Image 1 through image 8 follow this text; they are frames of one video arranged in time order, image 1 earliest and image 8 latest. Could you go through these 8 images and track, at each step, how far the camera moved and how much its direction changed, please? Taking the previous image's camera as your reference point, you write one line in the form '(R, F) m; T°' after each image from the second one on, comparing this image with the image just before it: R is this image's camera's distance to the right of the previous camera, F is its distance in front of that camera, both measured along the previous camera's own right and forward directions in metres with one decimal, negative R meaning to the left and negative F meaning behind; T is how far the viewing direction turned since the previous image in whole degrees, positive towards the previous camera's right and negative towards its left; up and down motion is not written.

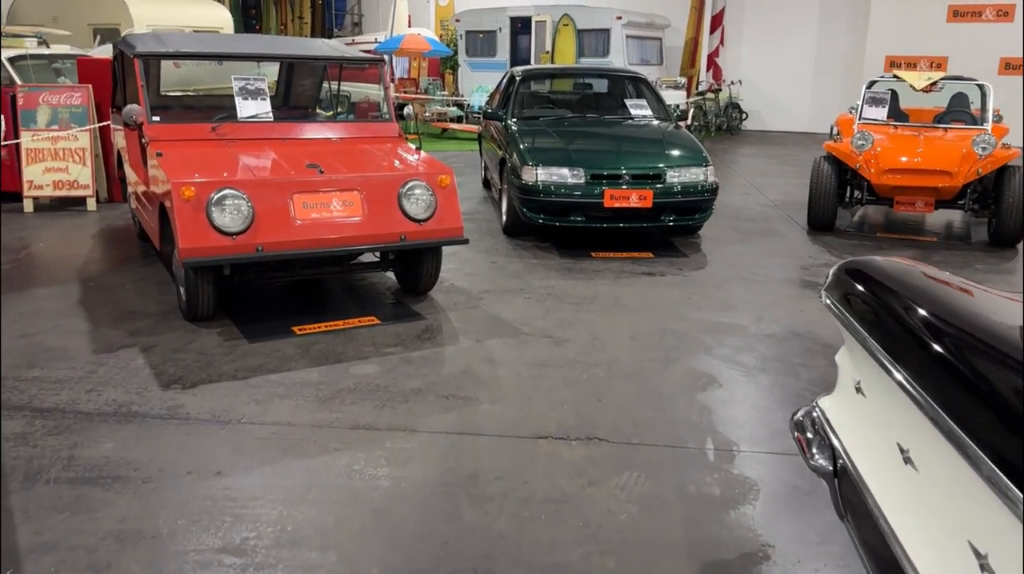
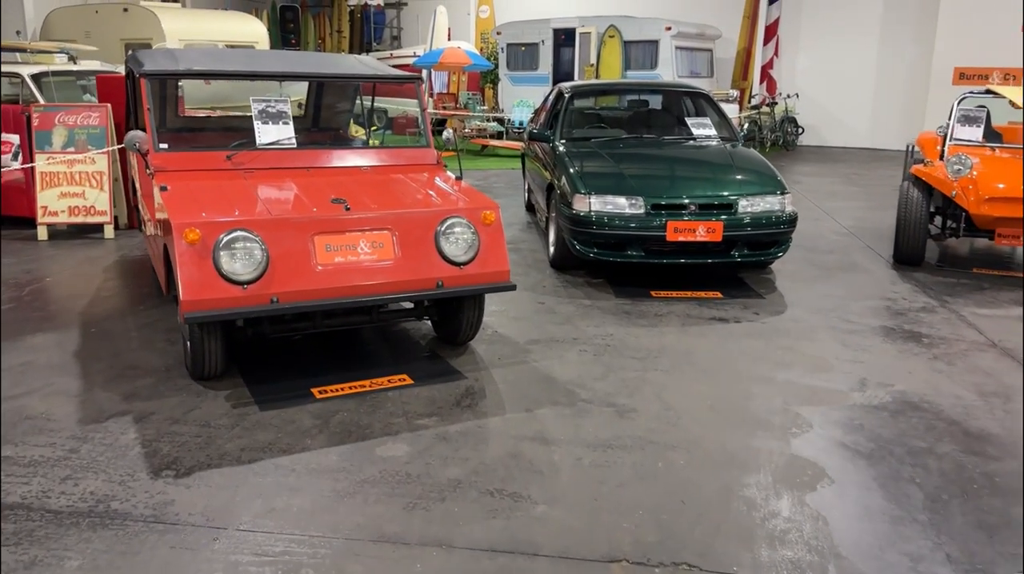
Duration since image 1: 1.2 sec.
(-0.1, +0.6) m; -3°
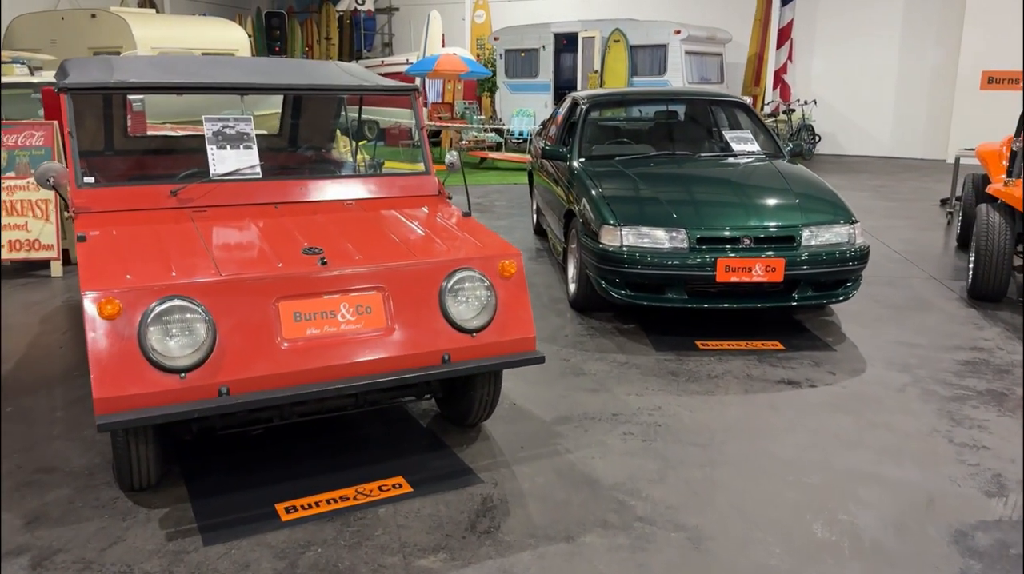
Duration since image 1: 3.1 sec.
(-0.1, +0.9) m; 0°
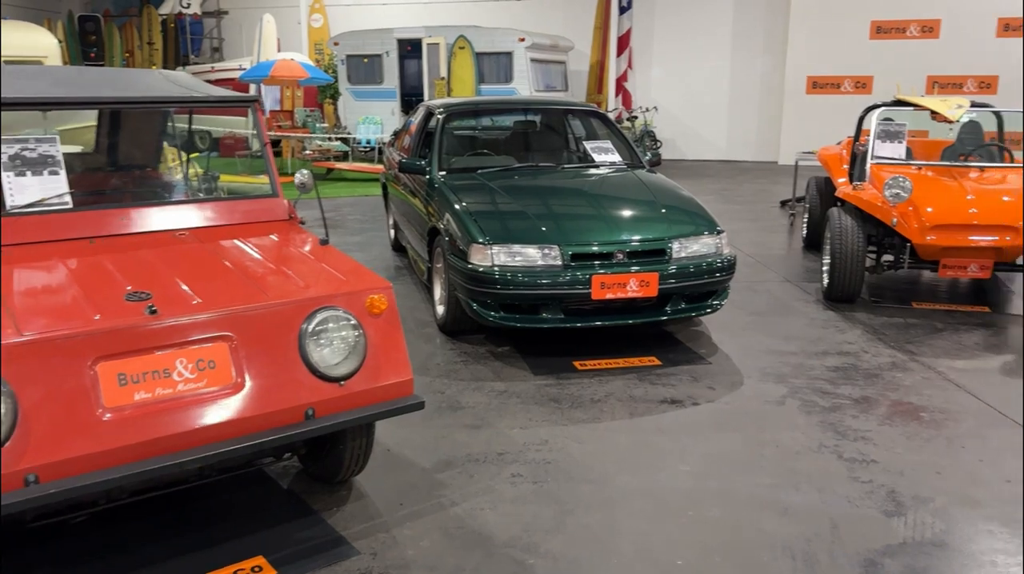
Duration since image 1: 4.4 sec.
(-0.1, +0.3) m; +10°
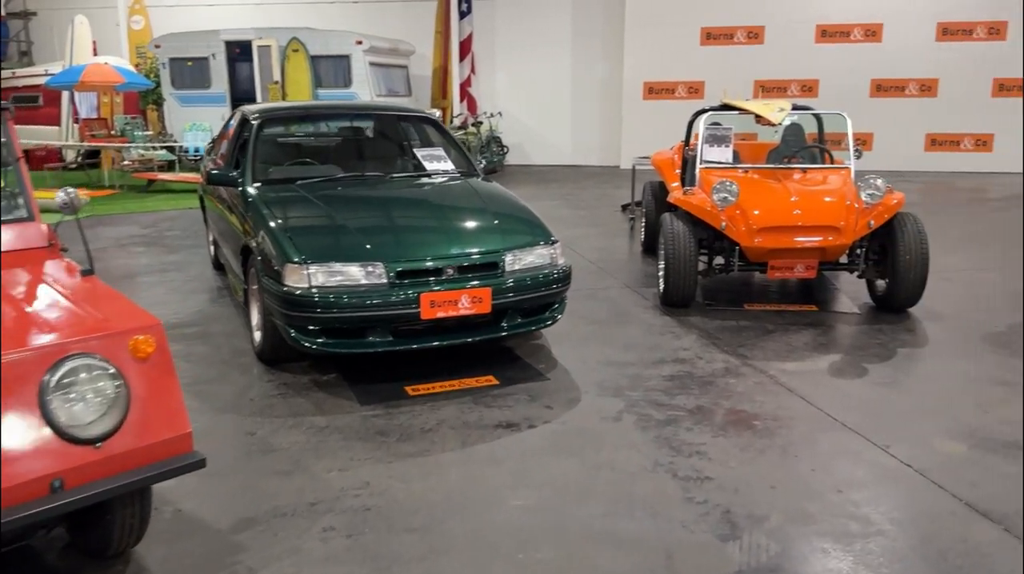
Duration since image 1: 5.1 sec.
(+0.2, +0.3) m; +10°
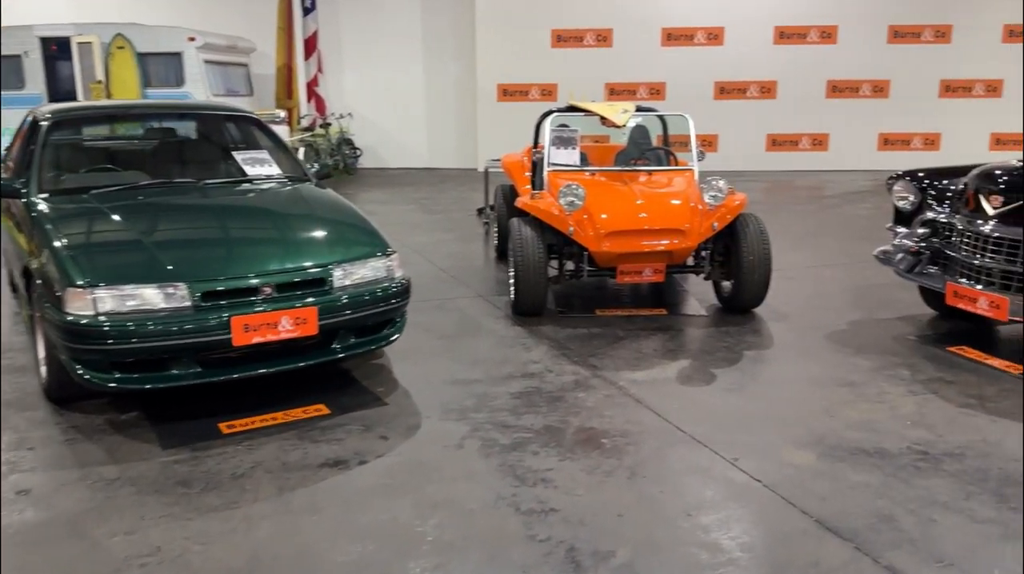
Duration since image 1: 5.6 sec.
(+0.2, +0.3) m; +9°
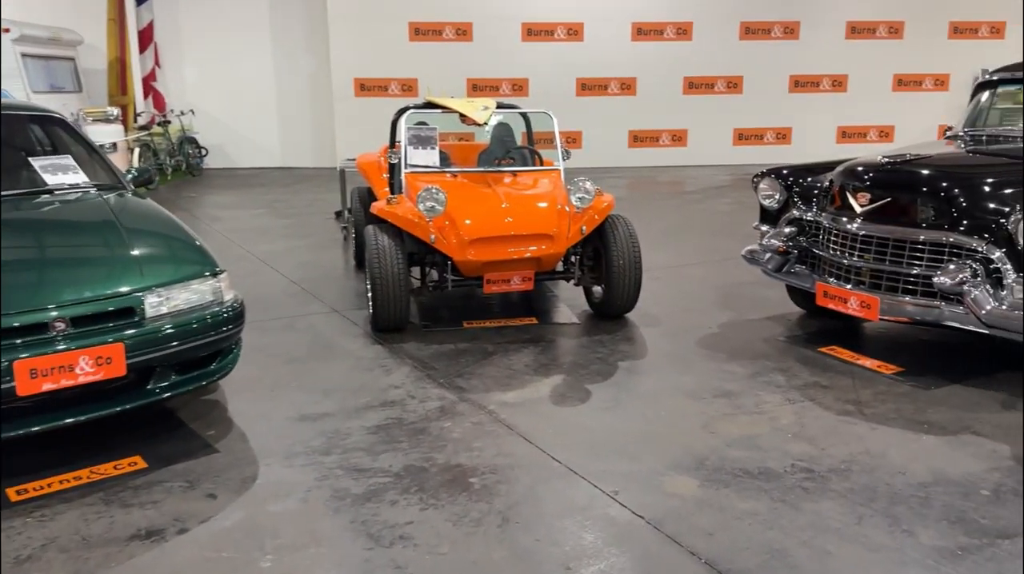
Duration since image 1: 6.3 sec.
(+0.1, +0.3) m; +9°
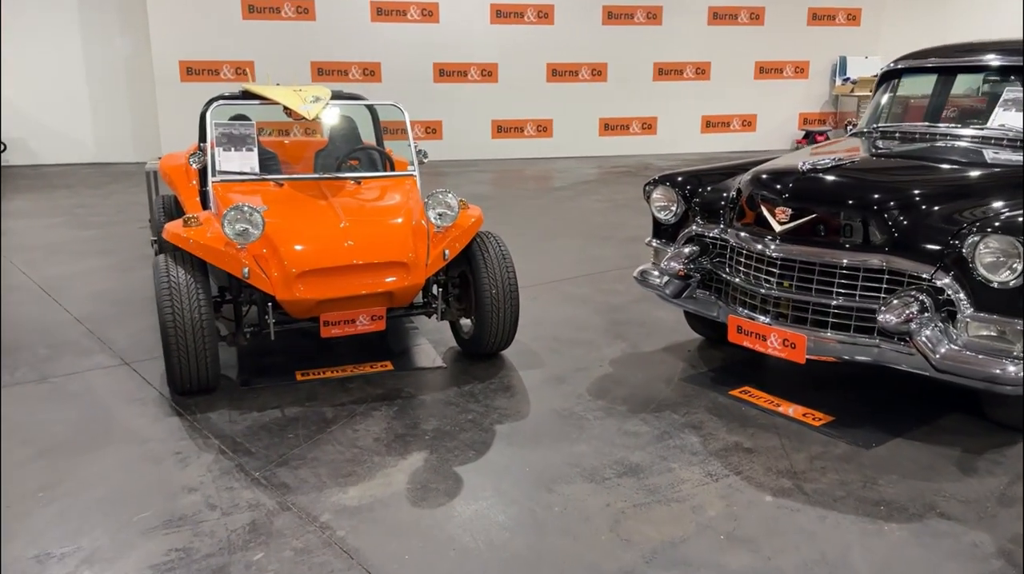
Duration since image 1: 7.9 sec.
(+0.1, +0.8) m; +9°
